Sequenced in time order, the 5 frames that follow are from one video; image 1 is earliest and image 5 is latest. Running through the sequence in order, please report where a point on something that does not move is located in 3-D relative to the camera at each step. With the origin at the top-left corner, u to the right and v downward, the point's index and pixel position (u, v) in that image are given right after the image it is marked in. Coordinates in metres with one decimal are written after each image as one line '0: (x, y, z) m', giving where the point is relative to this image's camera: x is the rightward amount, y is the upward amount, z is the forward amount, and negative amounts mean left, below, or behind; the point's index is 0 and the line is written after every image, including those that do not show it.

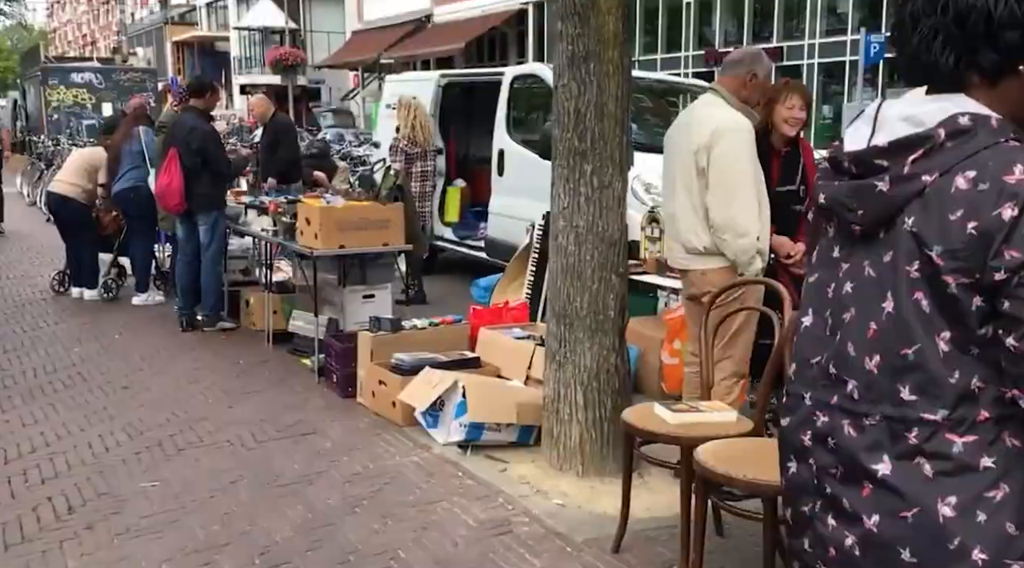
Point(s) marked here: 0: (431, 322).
0: (-0.5, -0.2, +5.6) m
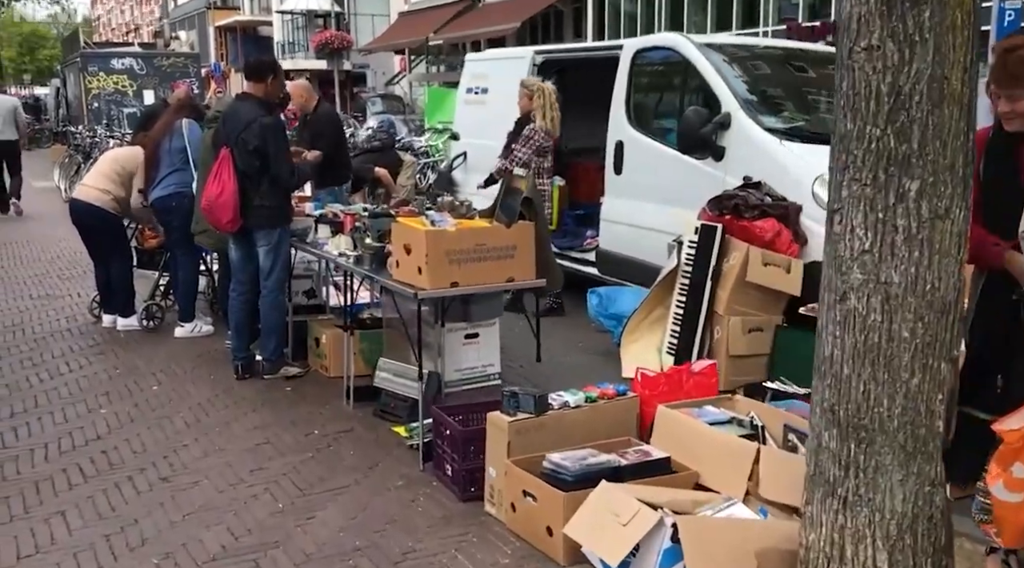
0: (+0.3, -0.4, +4.0) m
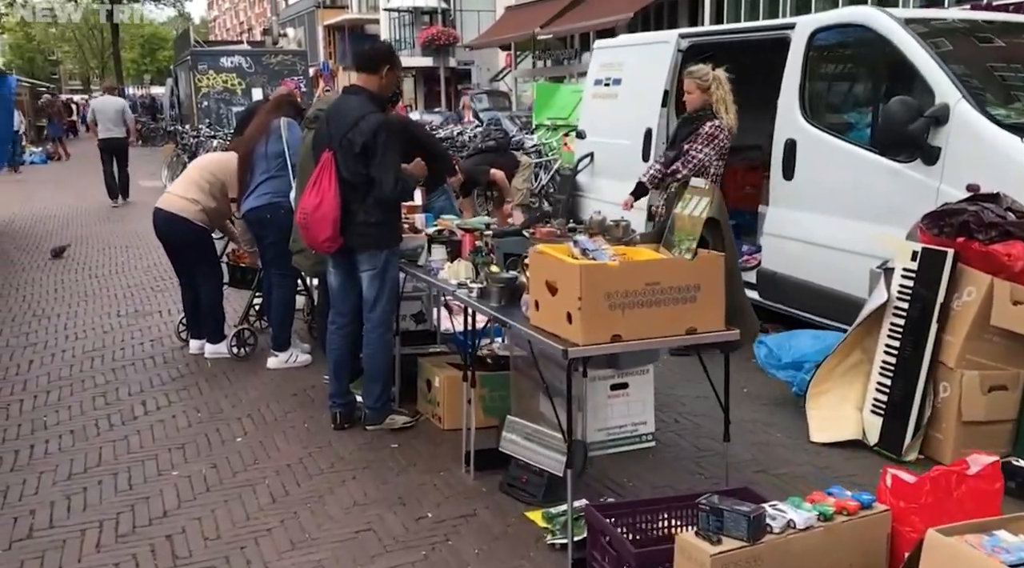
0: (+0.9, -0.6, +2.8) m
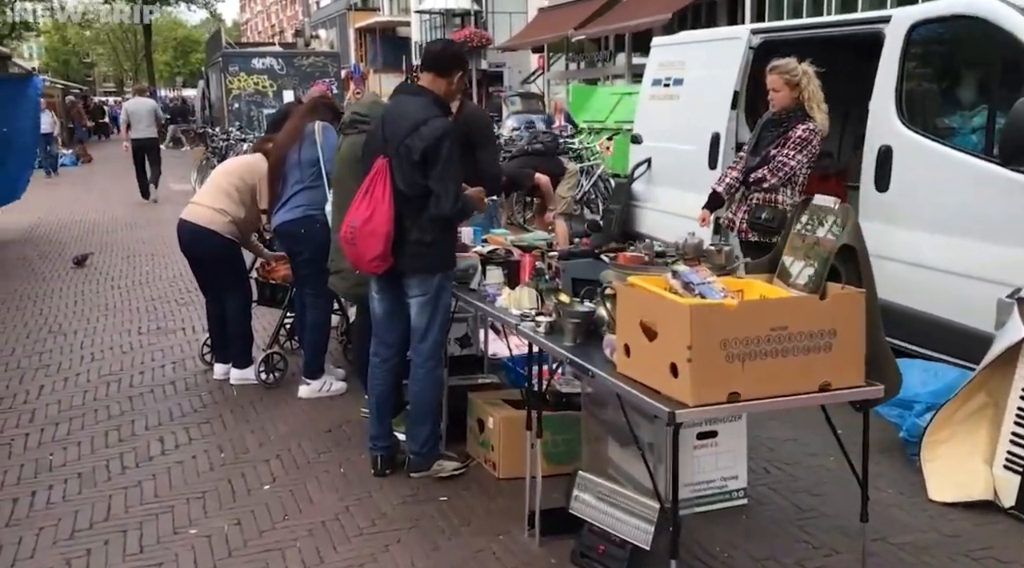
0: (+1.1, -0.8, +2.1) m
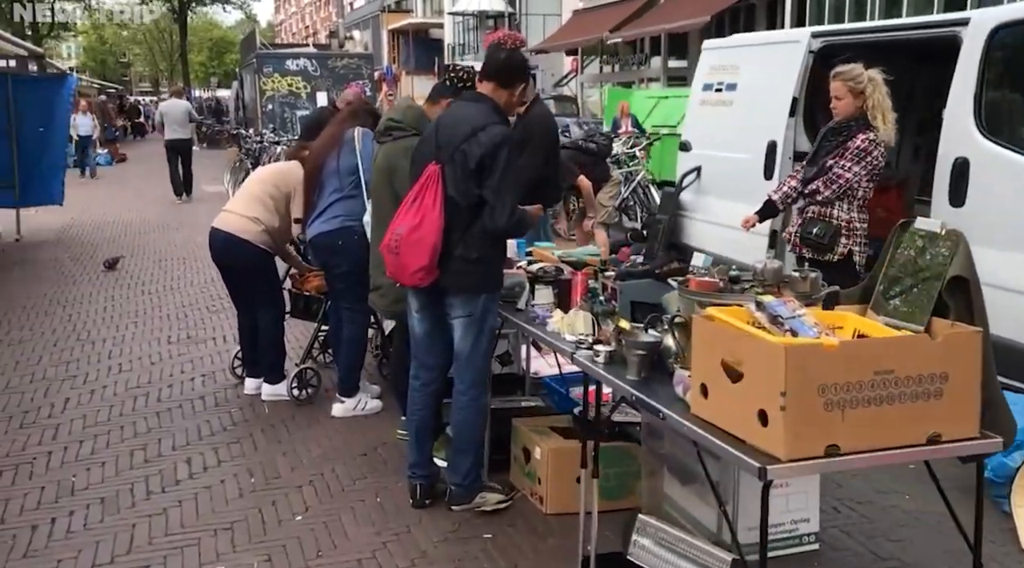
0: (+1.2, -0.8, +1.8) m
